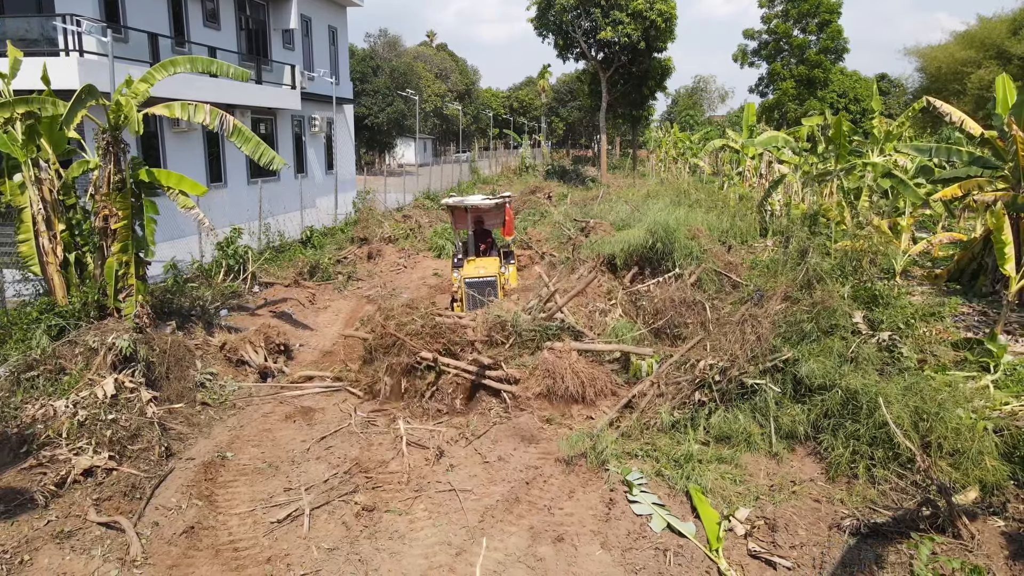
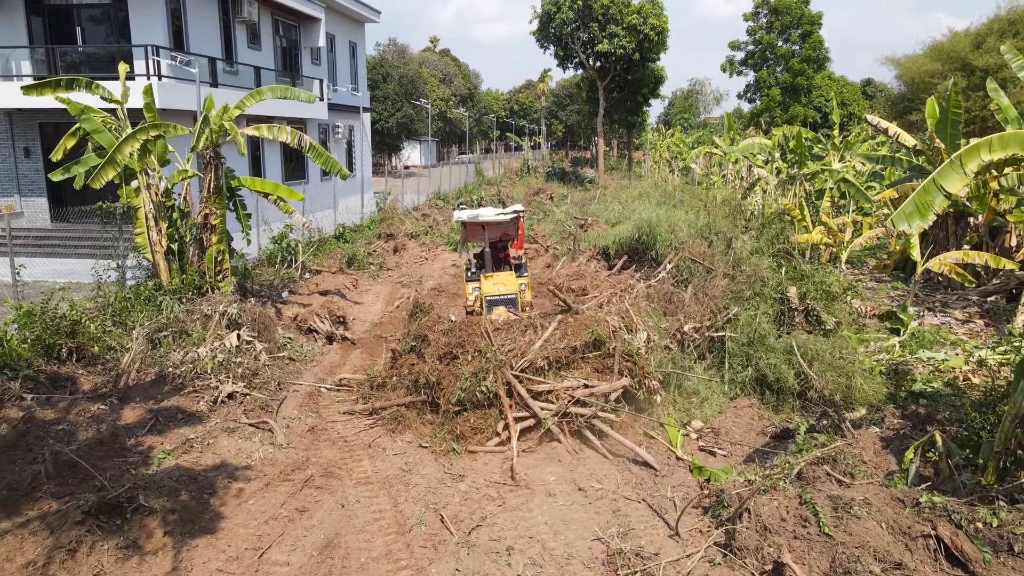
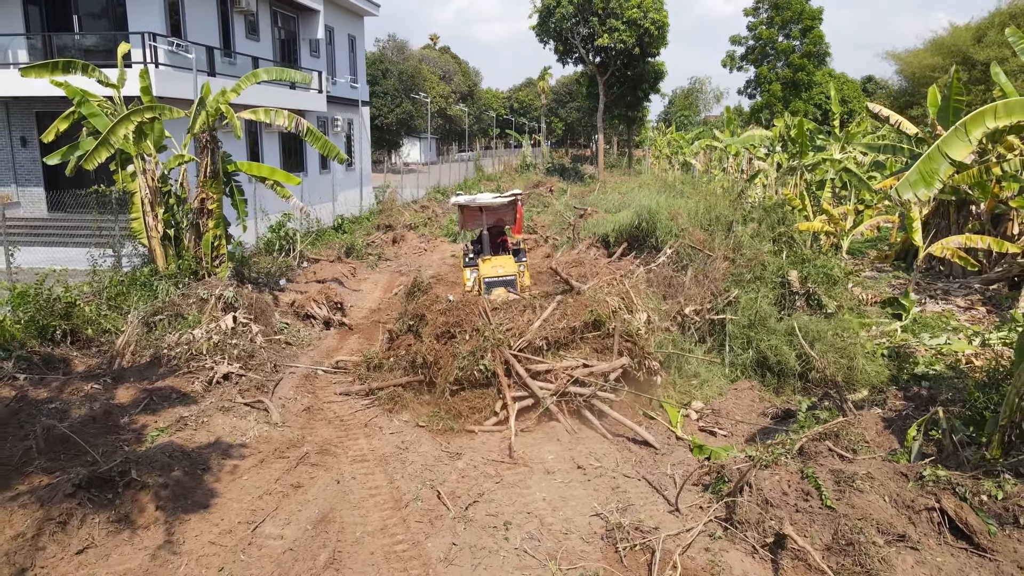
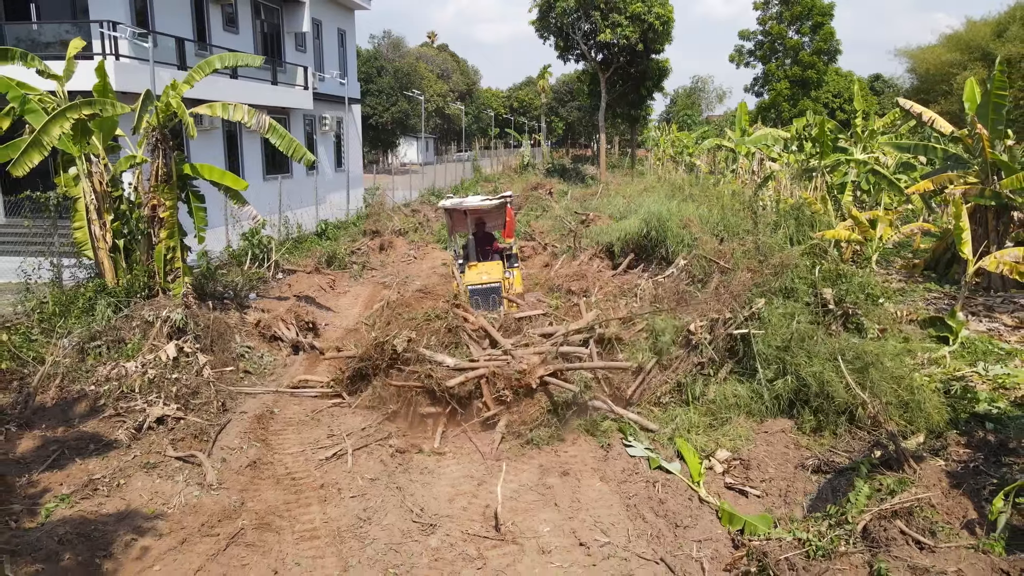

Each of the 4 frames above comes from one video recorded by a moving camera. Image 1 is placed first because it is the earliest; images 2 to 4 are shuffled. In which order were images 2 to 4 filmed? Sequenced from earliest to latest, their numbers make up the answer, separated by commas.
4, 3, 2
